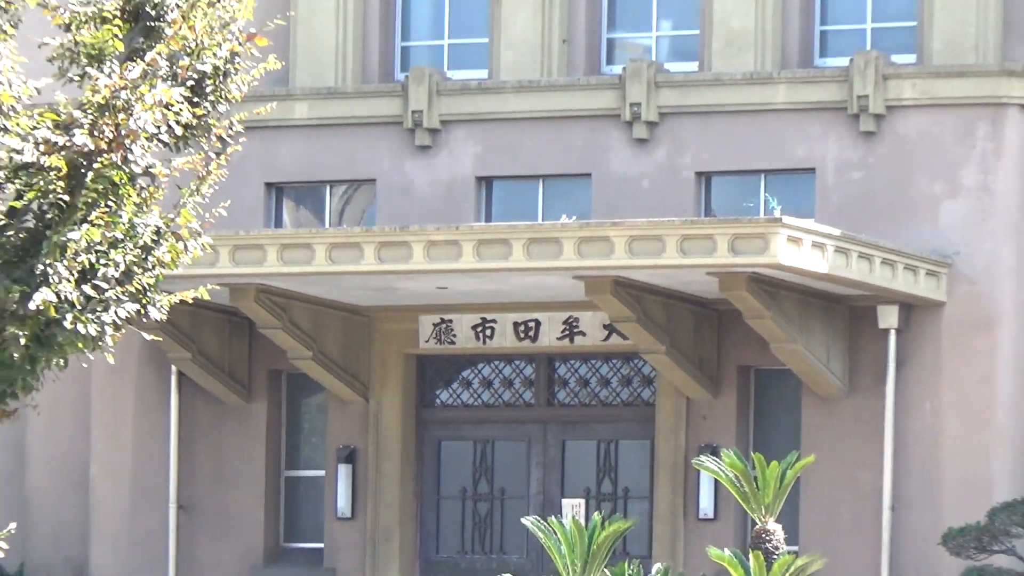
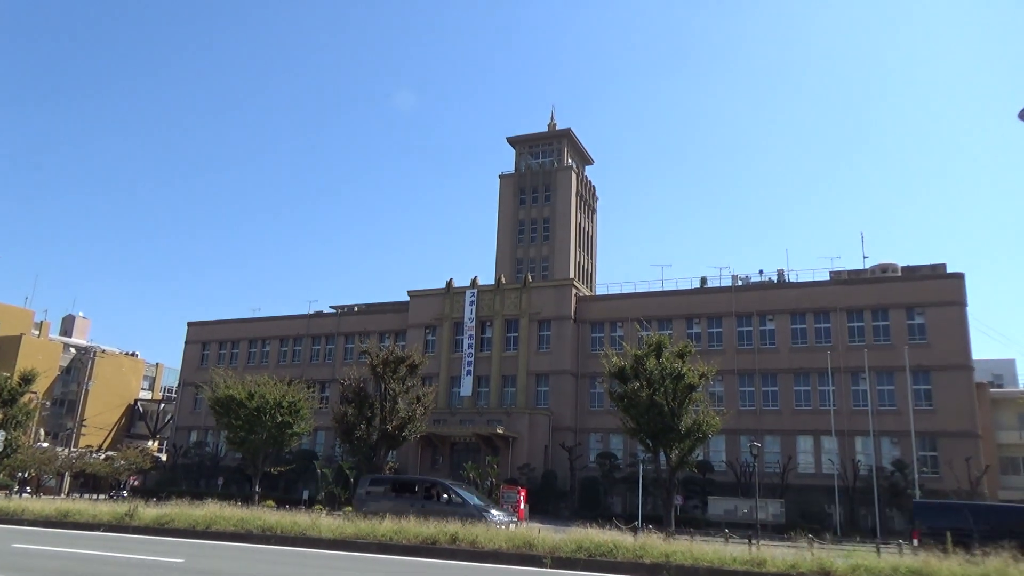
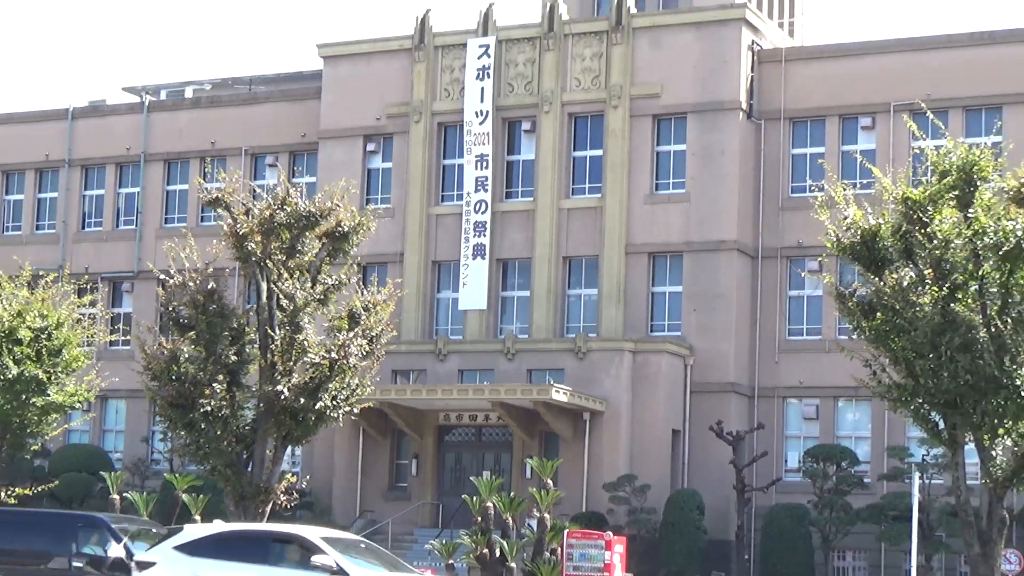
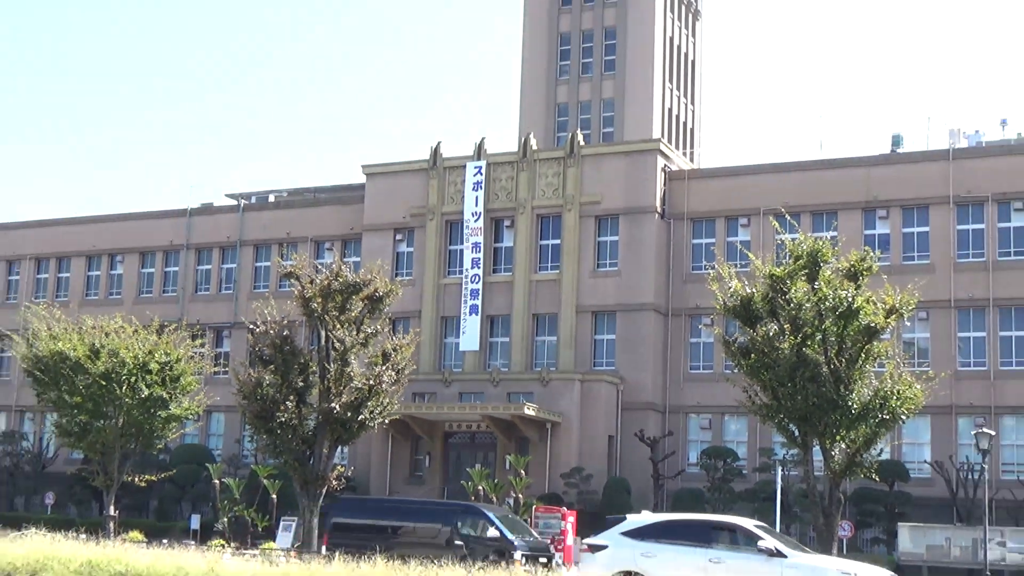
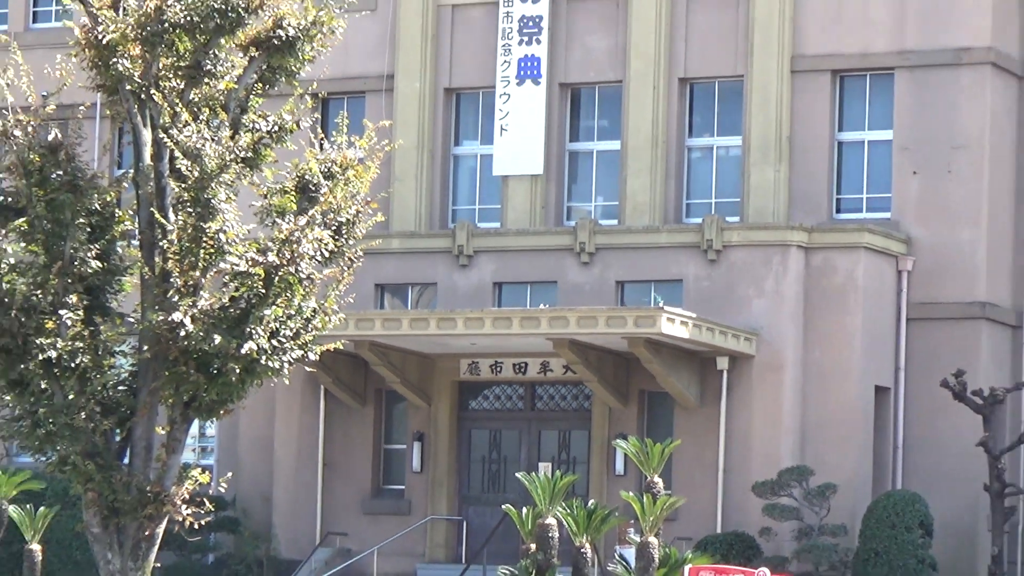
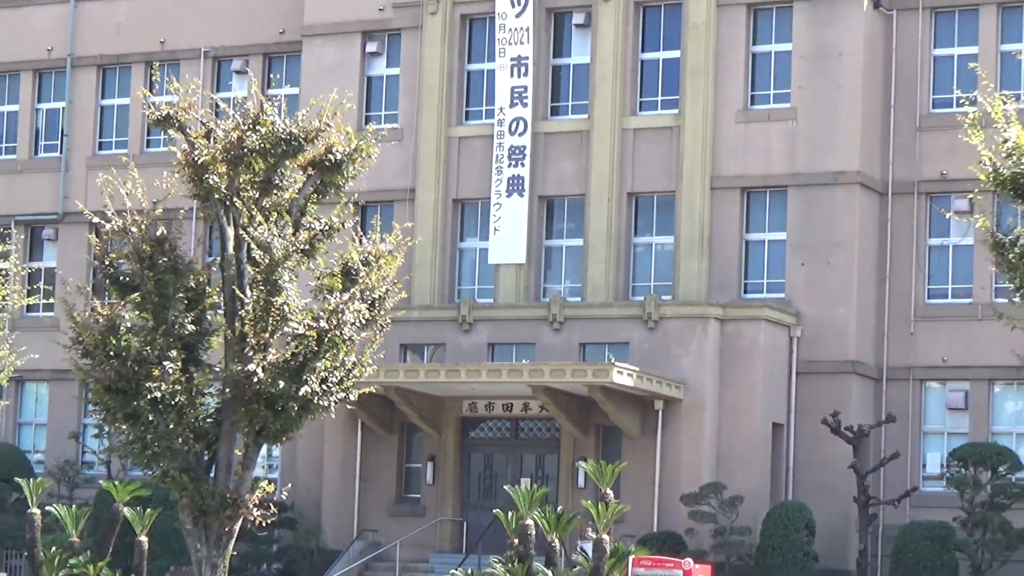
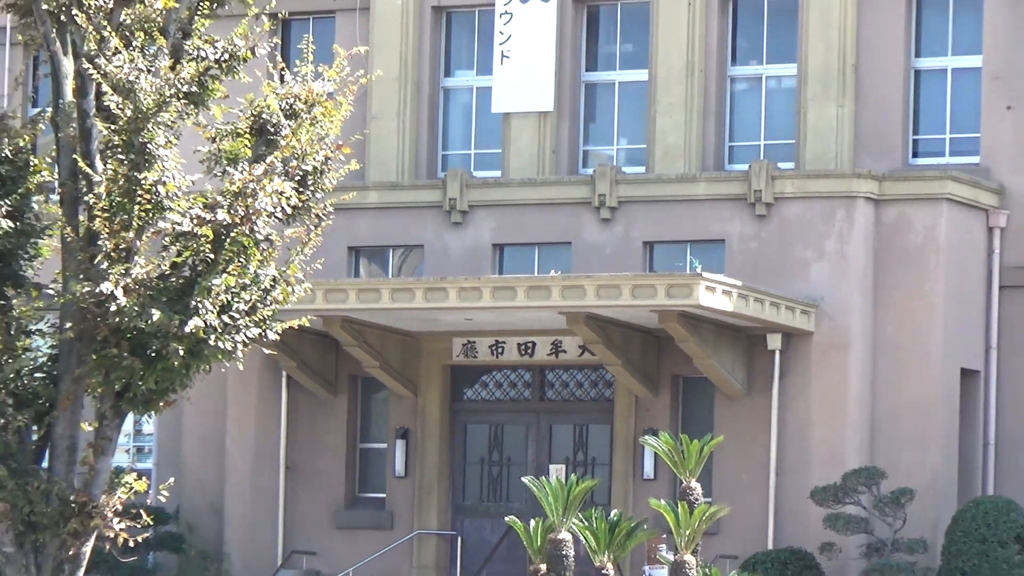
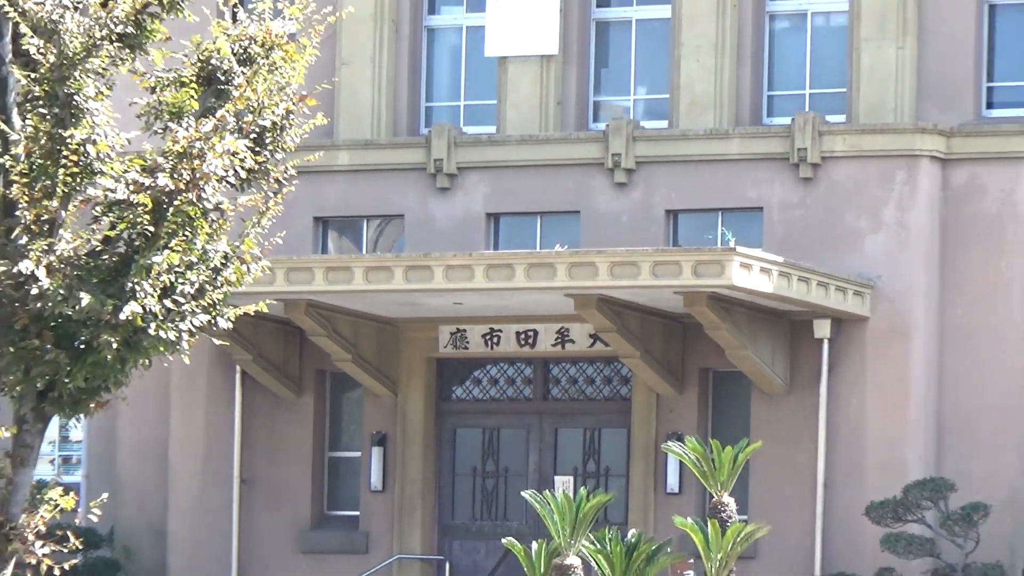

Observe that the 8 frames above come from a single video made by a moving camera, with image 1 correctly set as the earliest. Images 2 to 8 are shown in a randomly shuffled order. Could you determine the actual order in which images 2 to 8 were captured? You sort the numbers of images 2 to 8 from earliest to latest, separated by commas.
8, 7, 5, 6, 3, 4, 2
